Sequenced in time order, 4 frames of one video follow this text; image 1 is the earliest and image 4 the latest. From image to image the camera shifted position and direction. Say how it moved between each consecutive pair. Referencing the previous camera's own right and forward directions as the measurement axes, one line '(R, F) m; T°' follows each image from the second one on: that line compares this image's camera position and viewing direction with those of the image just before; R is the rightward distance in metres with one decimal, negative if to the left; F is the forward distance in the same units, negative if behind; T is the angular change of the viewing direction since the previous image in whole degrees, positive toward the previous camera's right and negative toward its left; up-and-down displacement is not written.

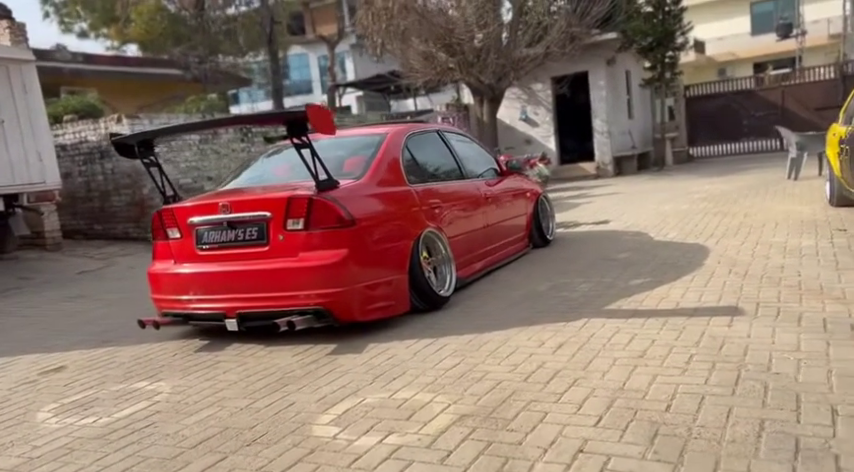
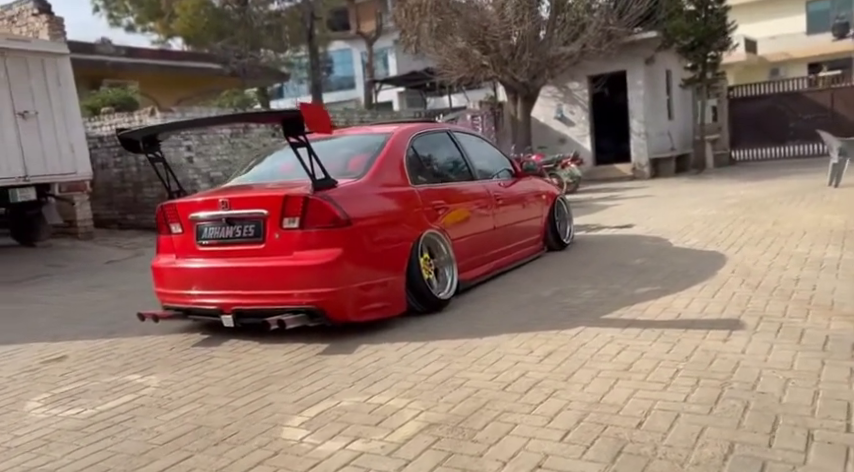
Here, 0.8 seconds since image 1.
(+0.4, +0.1) m; -3°
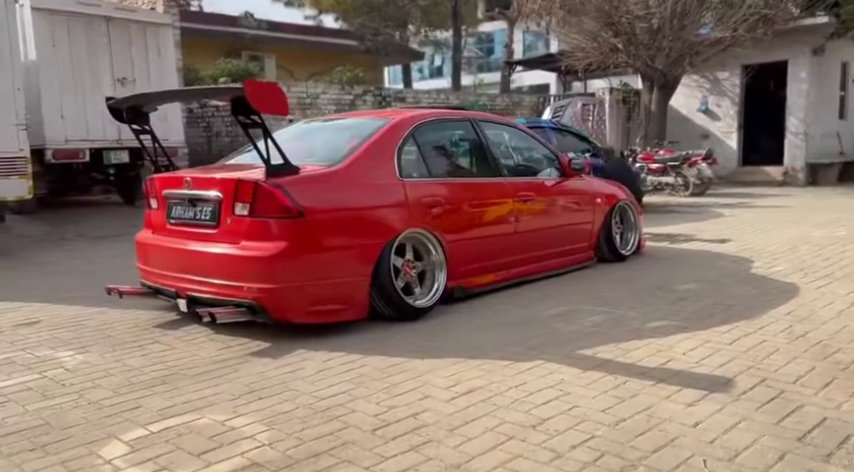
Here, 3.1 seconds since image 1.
(+1.4, +0.8) m; -13°
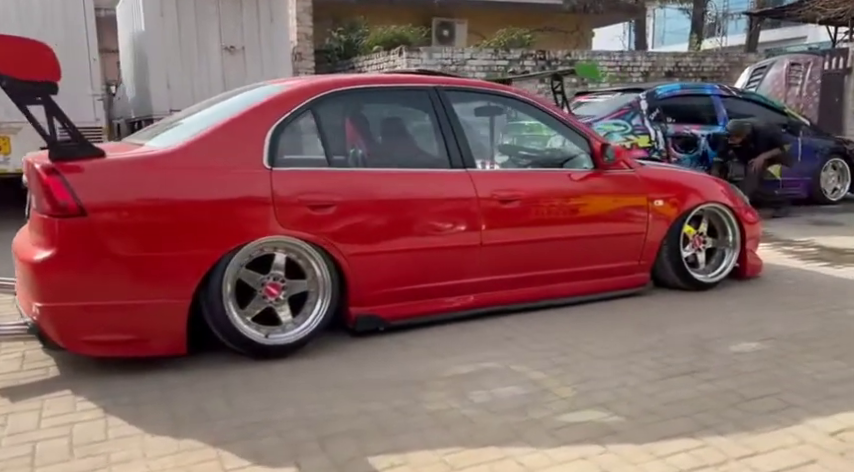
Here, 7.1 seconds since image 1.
(+2.1, +2.1) m; -22°
